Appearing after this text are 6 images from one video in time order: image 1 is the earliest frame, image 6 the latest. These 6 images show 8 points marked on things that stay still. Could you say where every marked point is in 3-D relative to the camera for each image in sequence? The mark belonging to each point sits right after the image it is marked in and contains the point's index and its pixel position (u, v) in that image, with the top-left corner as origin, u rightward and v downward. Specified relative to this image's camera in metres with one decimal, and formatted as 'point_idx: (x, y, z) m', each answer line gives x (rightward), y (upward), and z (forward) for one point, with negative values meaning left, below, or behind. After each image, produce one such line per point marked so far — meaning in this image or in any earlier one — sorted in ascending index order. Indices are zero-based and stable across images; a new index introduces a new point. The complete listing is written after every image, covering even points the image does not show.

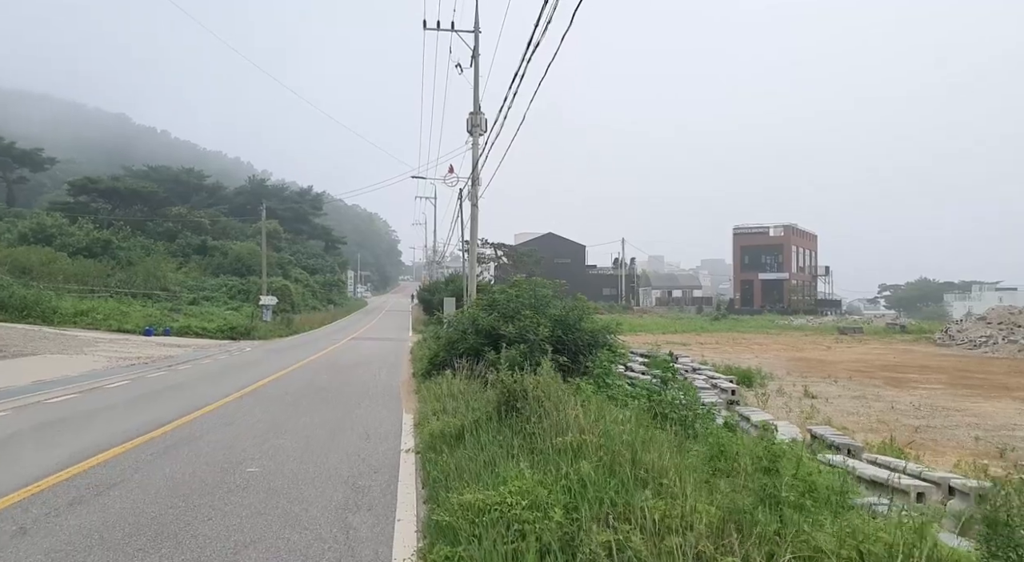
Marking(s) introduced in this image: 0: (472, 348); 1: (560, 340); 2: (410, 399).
0: (-0.7, -1.3, +11.6) m
1: (+0.9, -1.2, +11.7) m
2: (-2.0, -2.3, +11.7) m
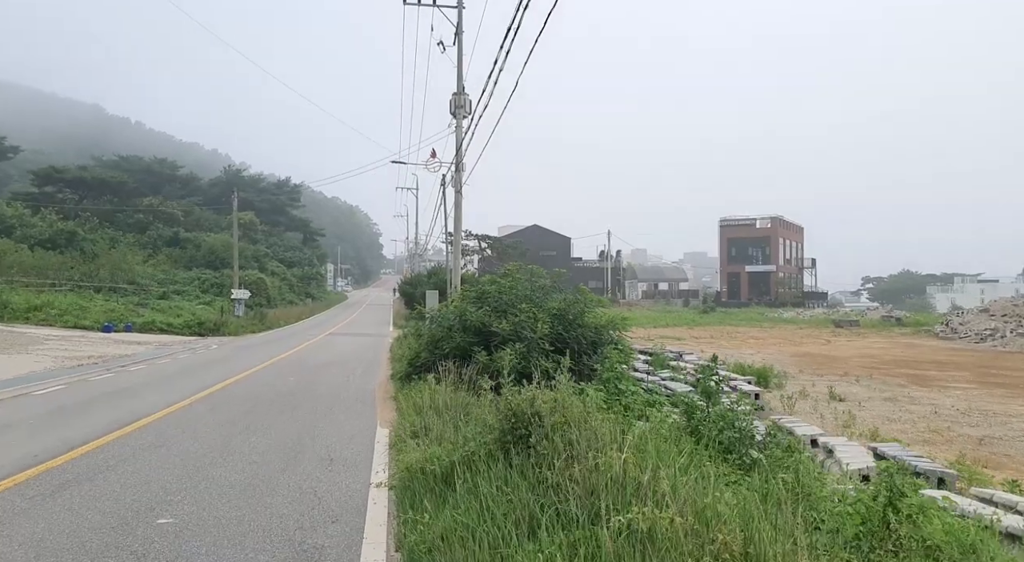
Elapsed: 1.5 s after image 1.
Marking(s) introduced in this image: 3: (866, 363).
0: (-0.8, -1.1, +10.0) m
1: (+0.8, -1.0, +10.1) m
2: (-2.1, -2.1, +10.1) m
3: (+11.0, -2.6, +18.8) m
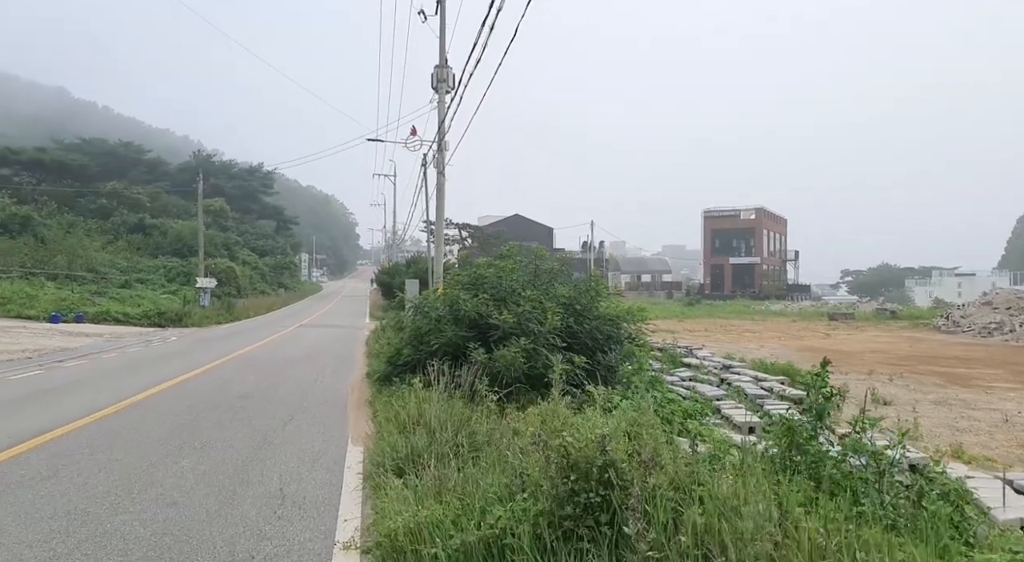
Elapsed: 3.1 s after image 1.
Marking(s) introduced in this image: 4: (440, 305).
0: (-0.8, -0.9, +8.2) m
1: (+0.8, -0.7, +8.4) m
2: (-2.1, -1.8, +8.3) m
3: (+10.7, -2.3, +17.5) m
4: (-1.0, -0.3, +8.7) m
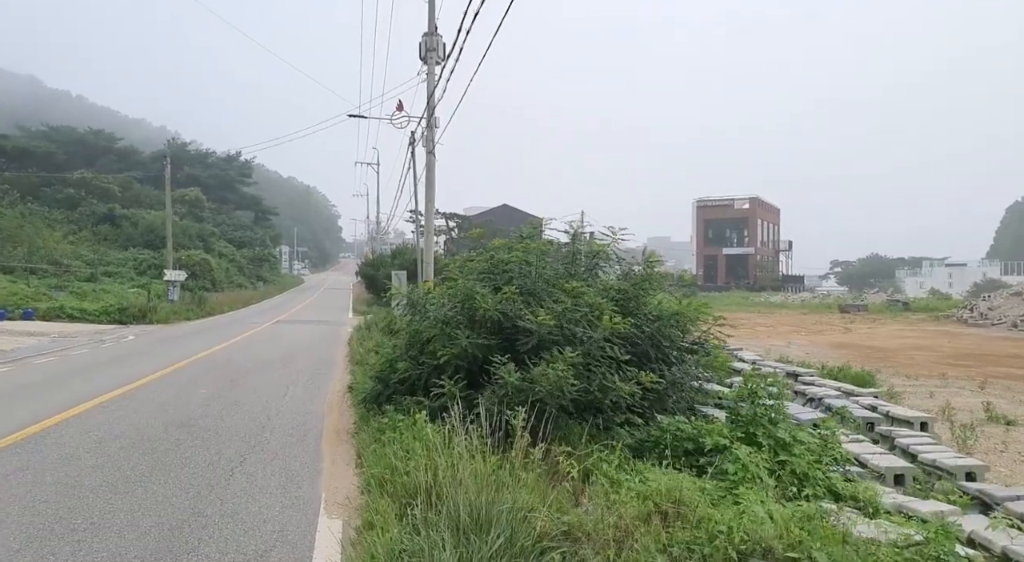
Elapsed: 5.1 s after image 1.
0: (-0.4, -0.8, +5.9) m
1: (+1.2, -0.6, +6.1) m
2: (-1.7, -1.7, +5.9) m
3: (+10.8, -2.0, +15.5) m
4: (-0.7, -0.2, +6.4) m
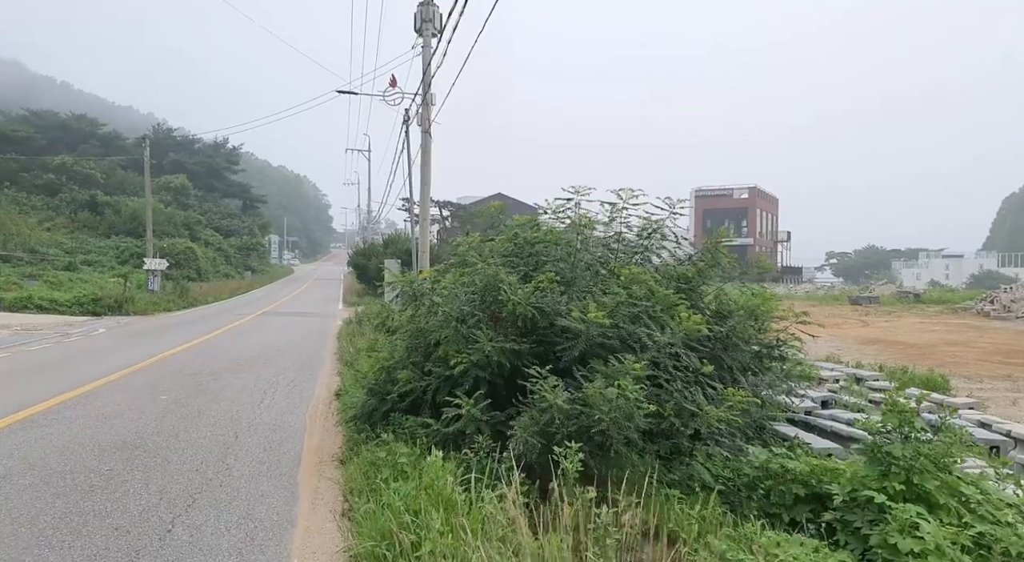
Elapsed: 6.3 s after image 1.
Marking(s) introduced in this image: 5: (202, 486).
0: (-0.2, -0.6, +4.5) m
1: (+1.5, -0.5, +4.7) m
2: (-1.4, -1.6, +4.5) m
3: (+11.0, -1.7, +14.2) m
4: (-0.4, -0.1, +4.9) m
5: (-2.4, -1.6, +4.8) m
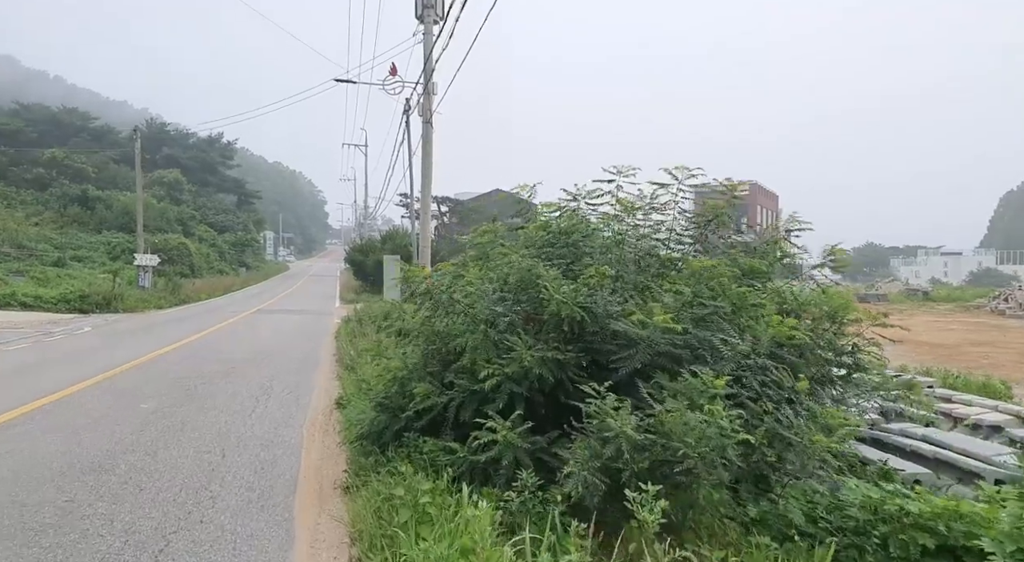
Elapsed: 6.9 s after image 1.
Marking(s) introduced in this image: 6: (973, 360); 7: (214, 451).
0: (+0.1, -0.6, +3.7) m
1: (+1.7, -0.4, +3.9) m
2: (-1.1, -1.6, +3.7) m
3: (+11.2, -1.7, +13.5) m
4: (-0.1, -0.1, +4.1) m
5: (-2.2, -1.6, +4.0) m
6: (+9.8, -1.7, +12.8) m
7: (-2.8, -1.6, +5.6) m
